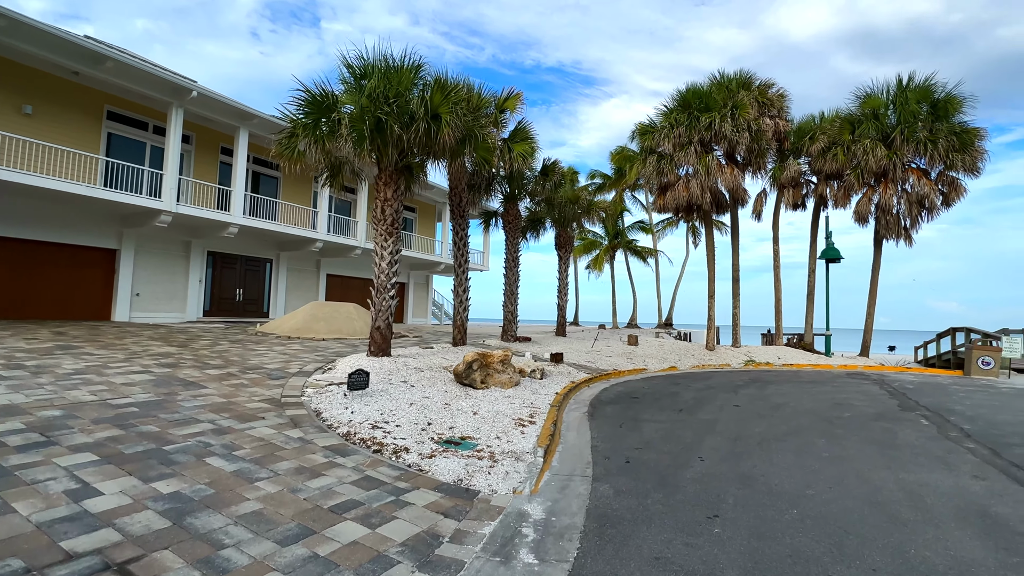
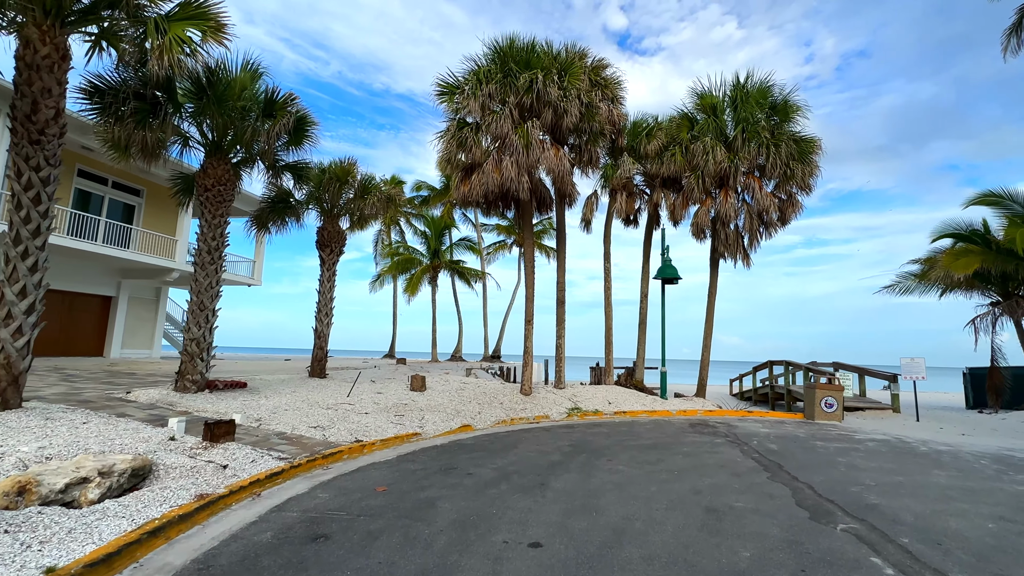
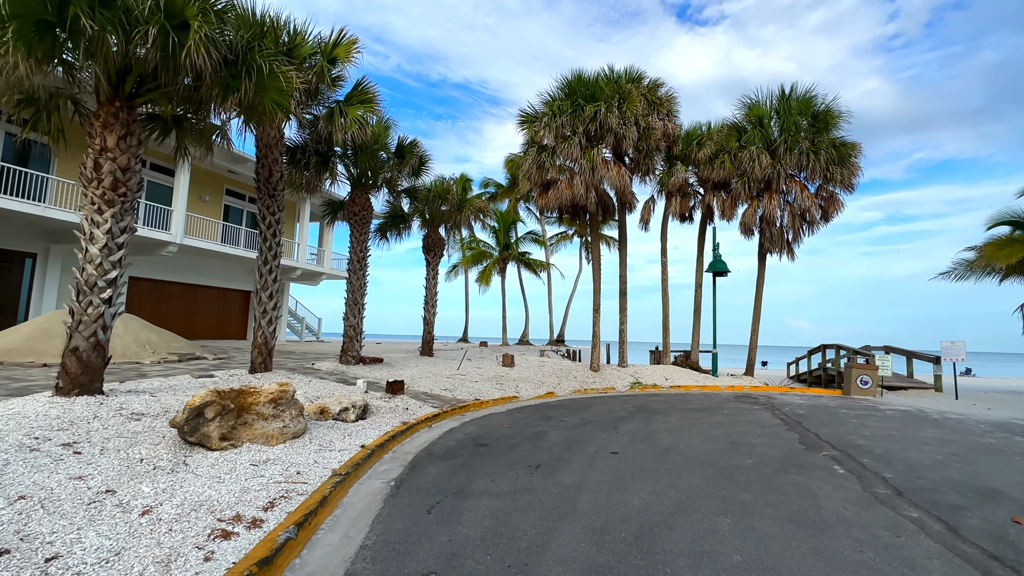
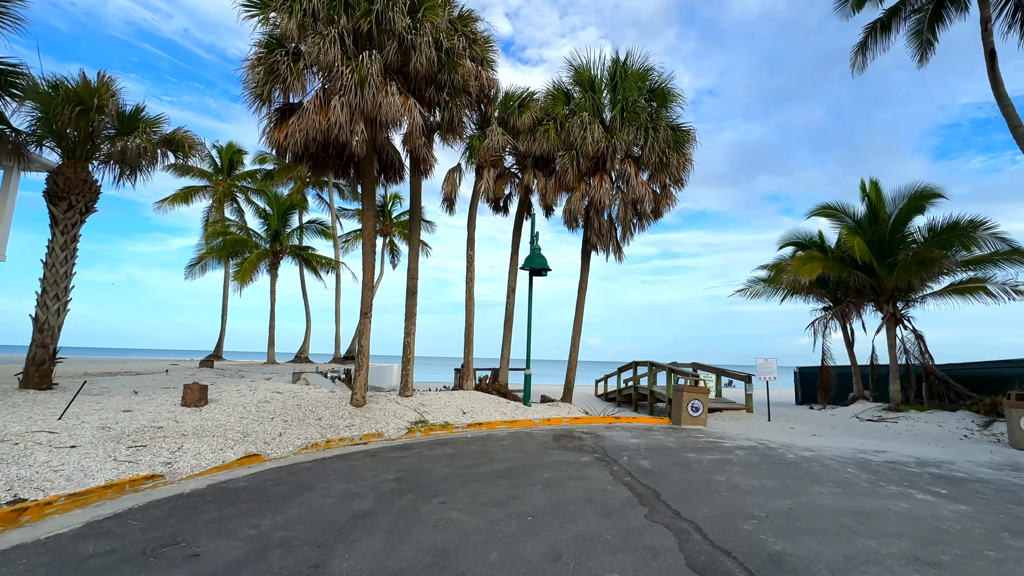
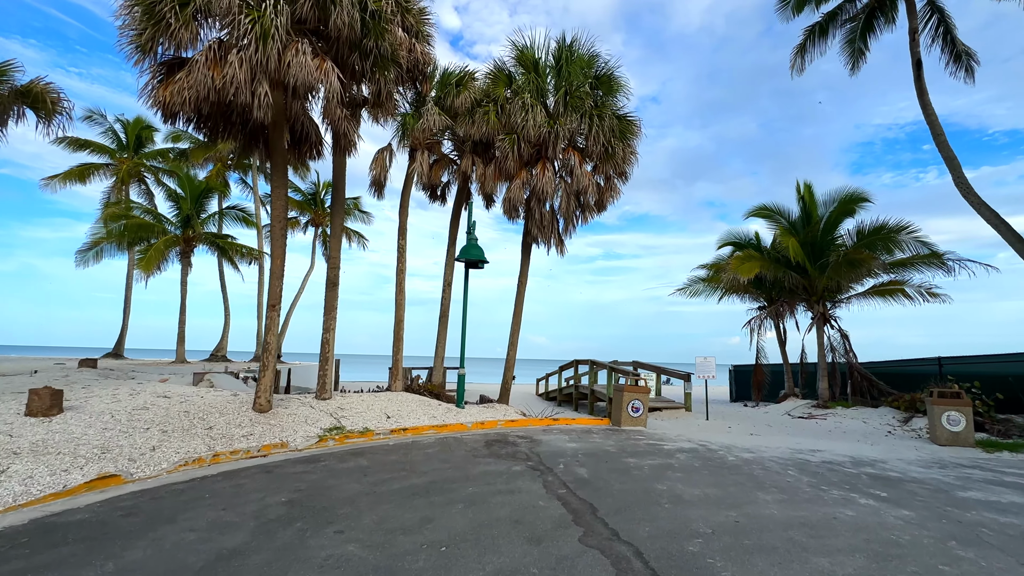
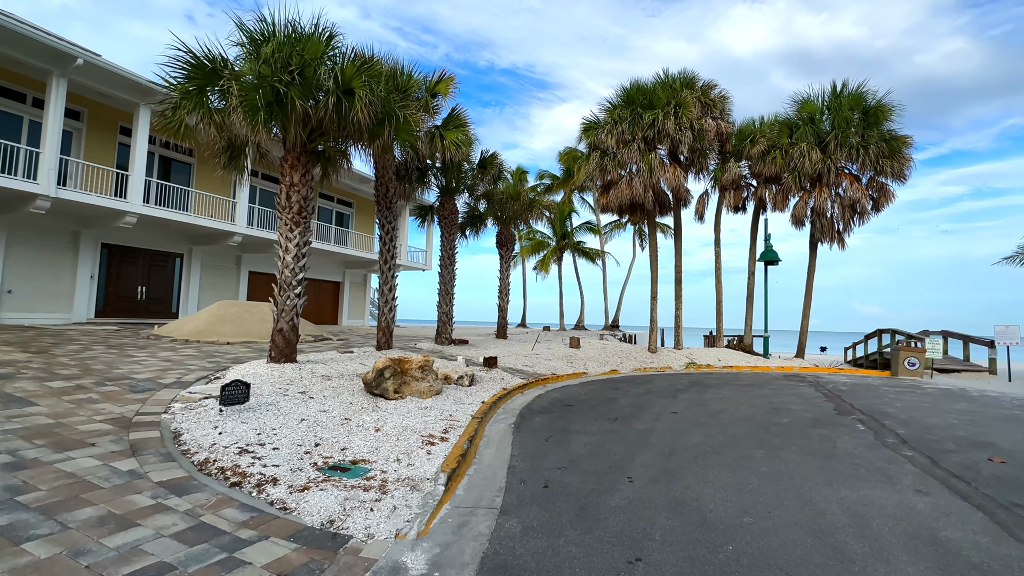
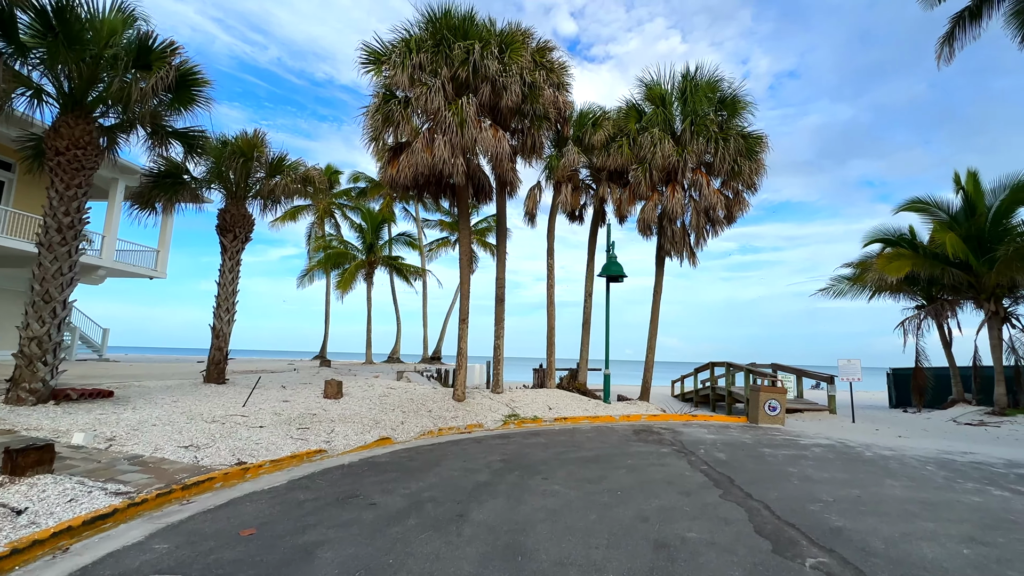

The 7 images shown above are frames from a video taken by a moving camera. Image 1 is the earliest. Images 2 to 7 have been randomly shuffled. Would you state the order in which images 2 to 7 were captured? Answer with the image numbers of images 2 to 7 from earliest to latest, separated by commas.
6, 3, 2, 7, 4, 5
